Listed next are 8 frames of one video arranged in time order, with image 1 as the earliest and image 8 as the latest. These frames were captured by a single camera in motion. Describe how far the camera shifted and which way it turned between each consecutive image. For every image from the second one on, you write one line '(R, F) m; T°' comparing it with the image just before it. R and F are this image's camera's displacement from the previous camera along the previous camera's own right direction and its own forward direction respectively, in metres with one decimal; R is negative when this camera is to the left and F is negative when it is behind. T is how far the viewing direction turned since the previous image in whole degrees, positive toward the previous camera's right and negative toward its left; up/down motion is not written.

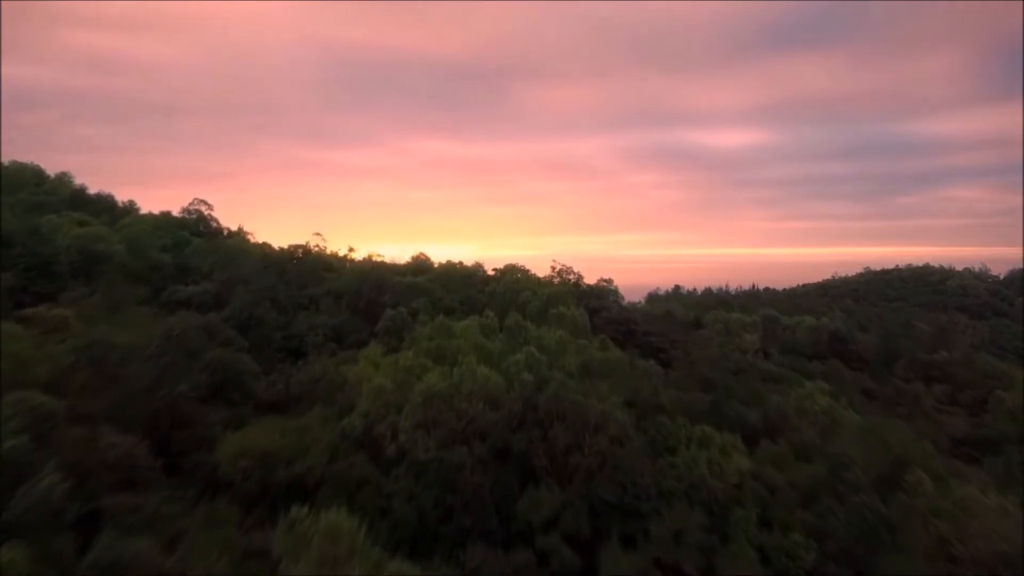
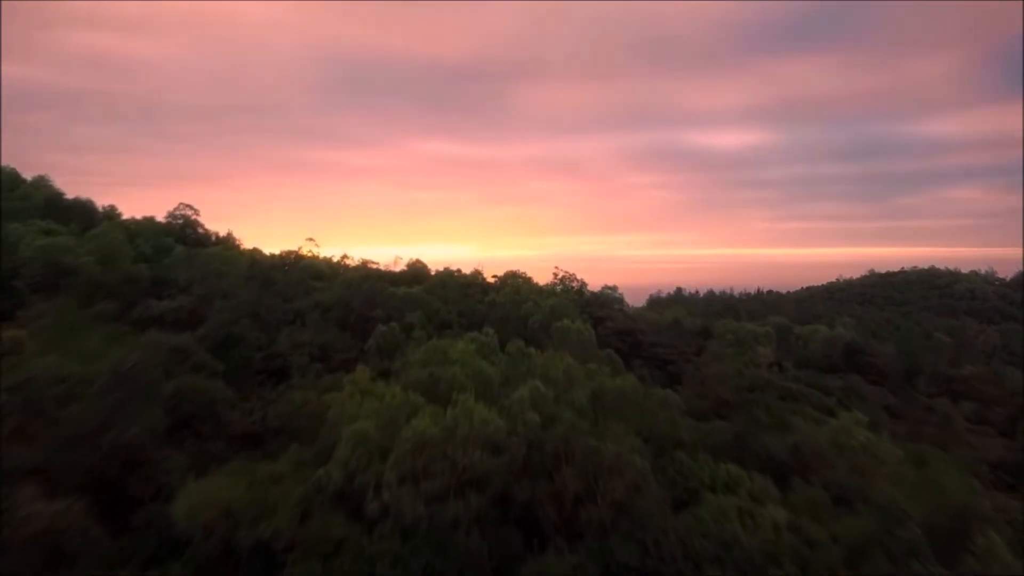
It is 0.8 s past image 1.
(0.0, +0.8) m; 0°
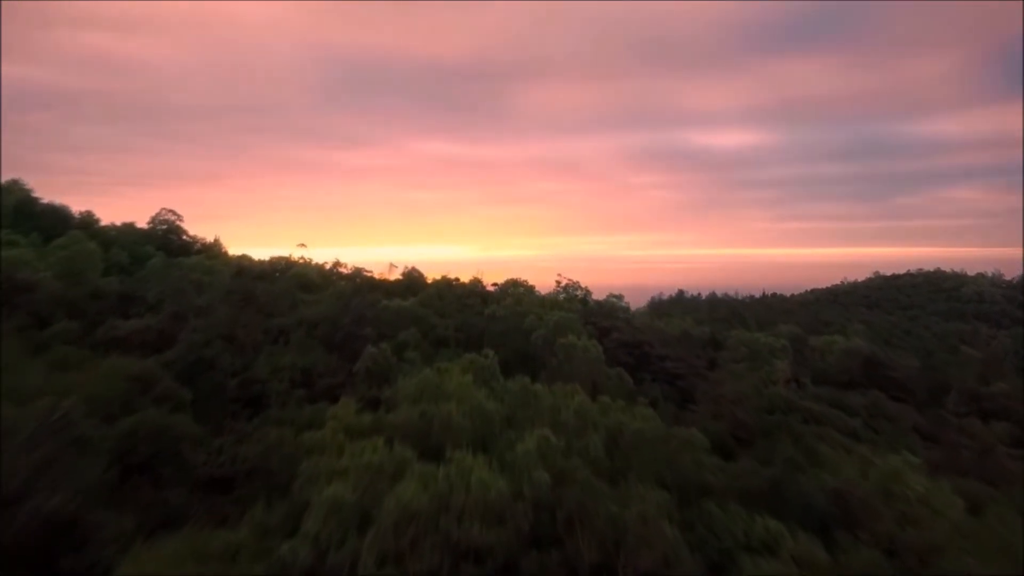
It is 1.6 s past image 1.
(0.0, +0.8) m; 0°
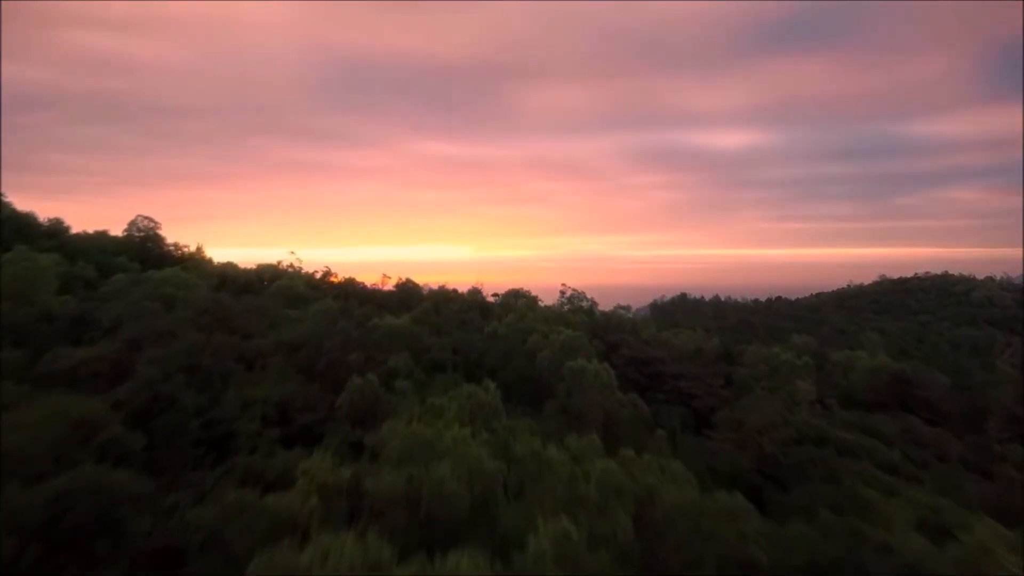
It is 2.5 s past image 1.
(0.0, +1.0) m; 0°
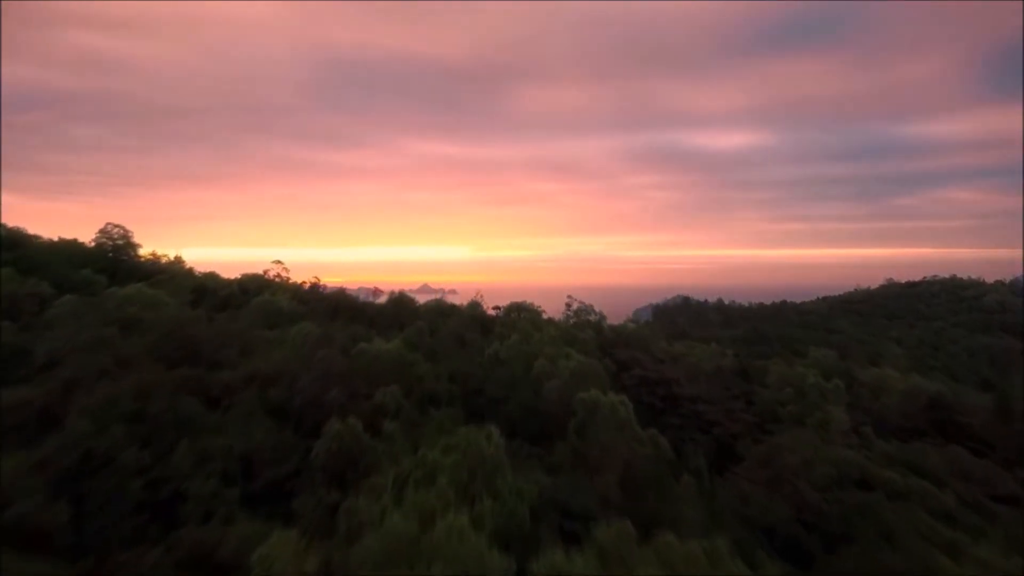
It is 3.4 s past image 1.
(0.0, +1.1) m; 0°
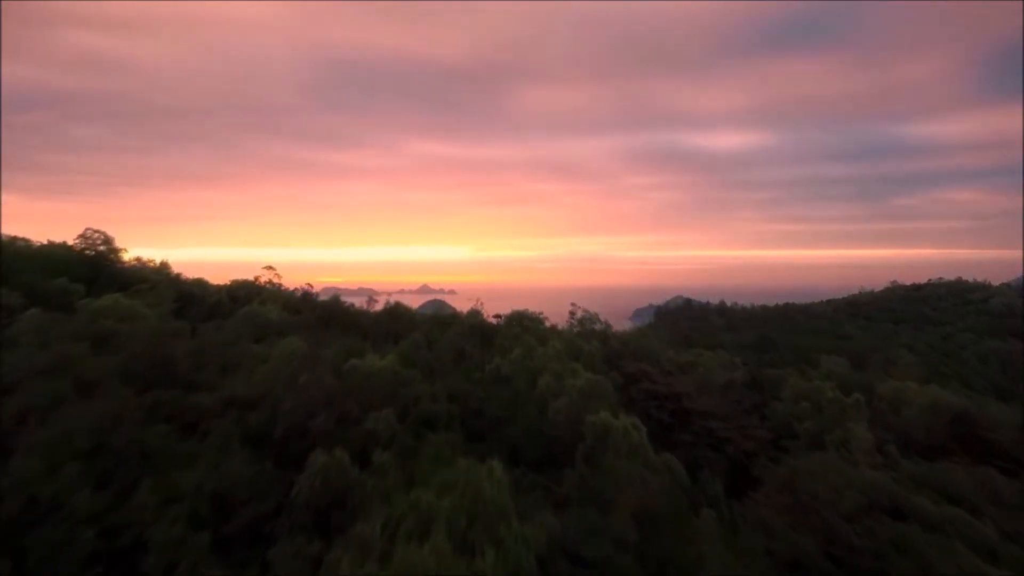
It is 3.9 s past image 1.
(0.0, +0.7) m; 0°
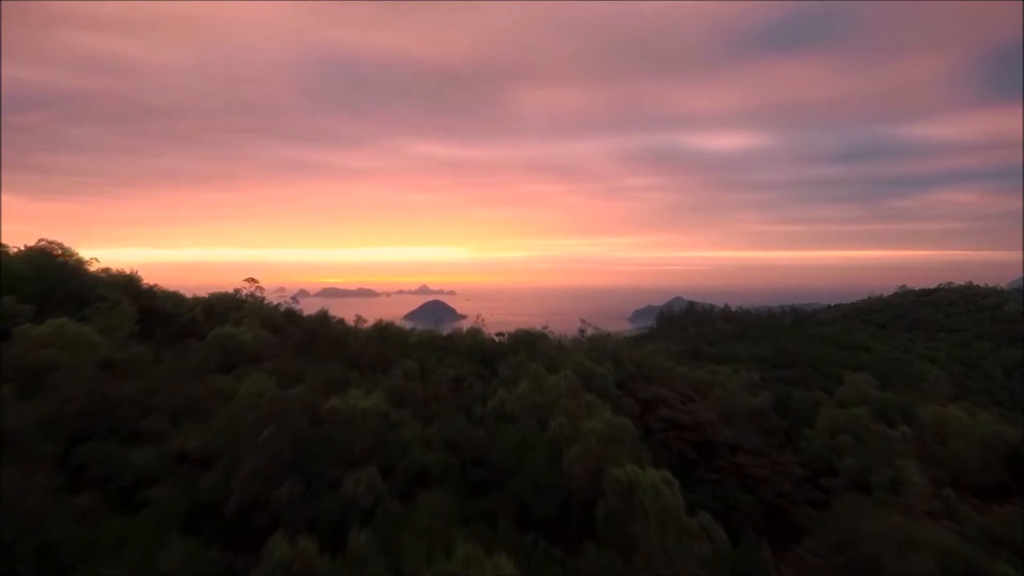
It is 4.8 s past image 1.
(-0.1, +1.3) m; 0°
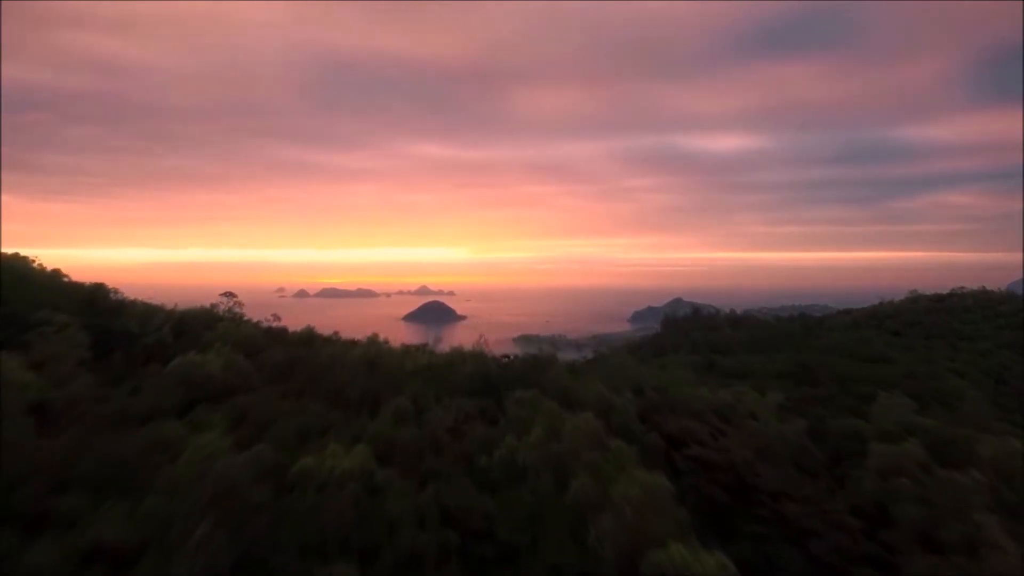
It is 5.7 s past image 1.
(-0.1, +1.4) m; 0°
